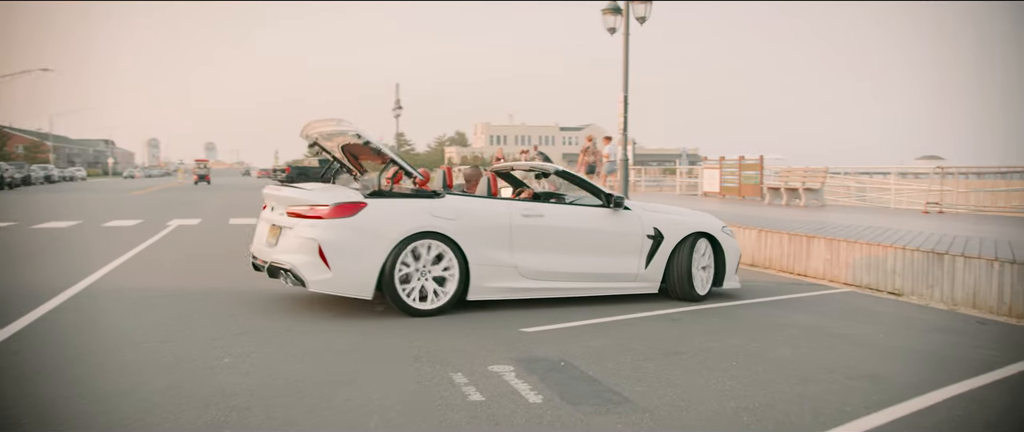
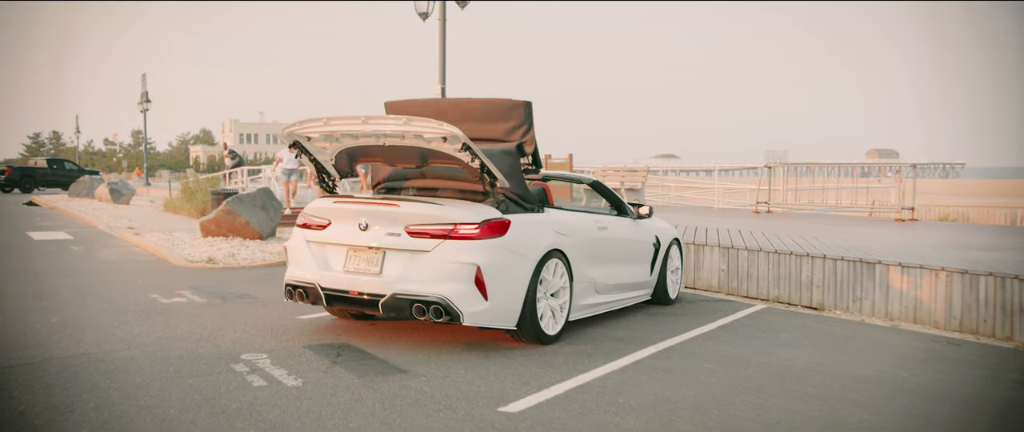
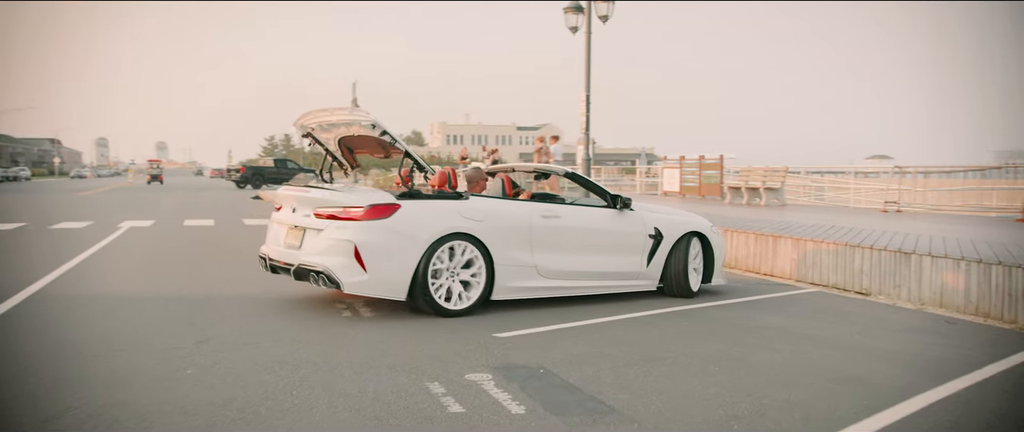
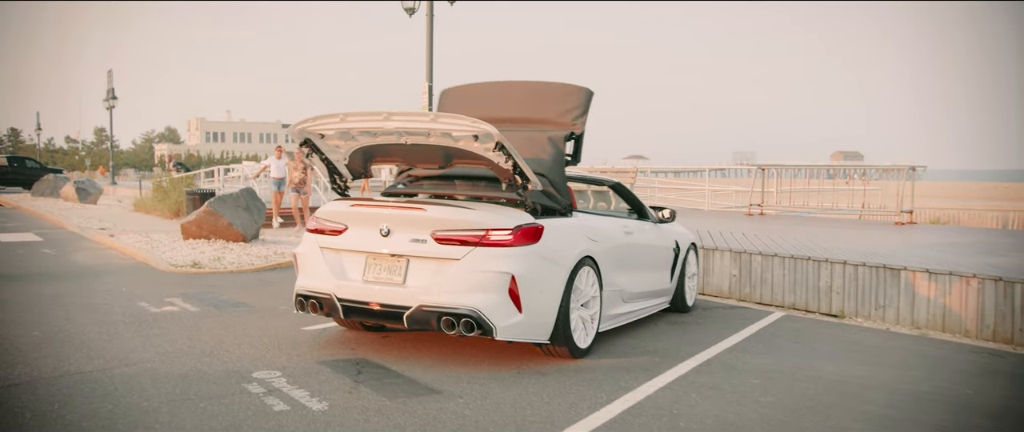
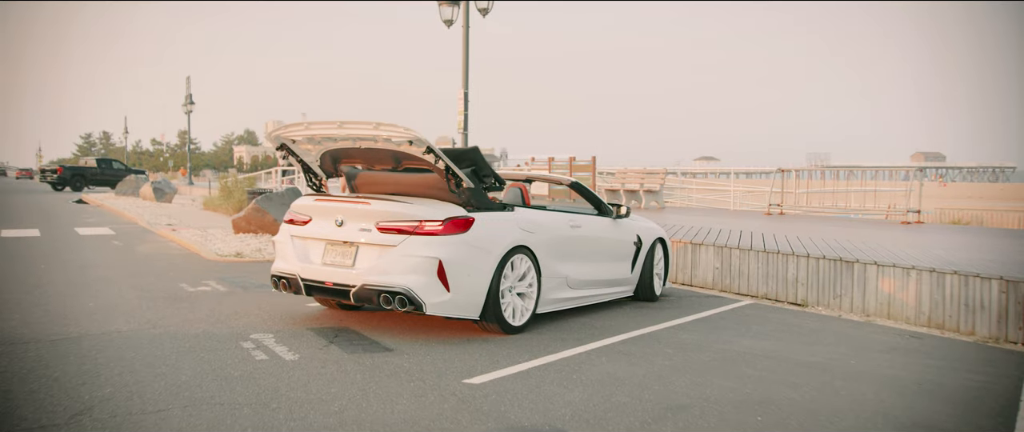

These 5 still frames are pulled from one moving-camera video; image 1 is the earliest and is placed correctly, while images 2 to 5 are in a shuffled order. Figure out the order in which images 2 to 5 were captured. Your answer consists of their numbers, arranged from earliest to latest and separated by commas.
3, 5, 2, 4
